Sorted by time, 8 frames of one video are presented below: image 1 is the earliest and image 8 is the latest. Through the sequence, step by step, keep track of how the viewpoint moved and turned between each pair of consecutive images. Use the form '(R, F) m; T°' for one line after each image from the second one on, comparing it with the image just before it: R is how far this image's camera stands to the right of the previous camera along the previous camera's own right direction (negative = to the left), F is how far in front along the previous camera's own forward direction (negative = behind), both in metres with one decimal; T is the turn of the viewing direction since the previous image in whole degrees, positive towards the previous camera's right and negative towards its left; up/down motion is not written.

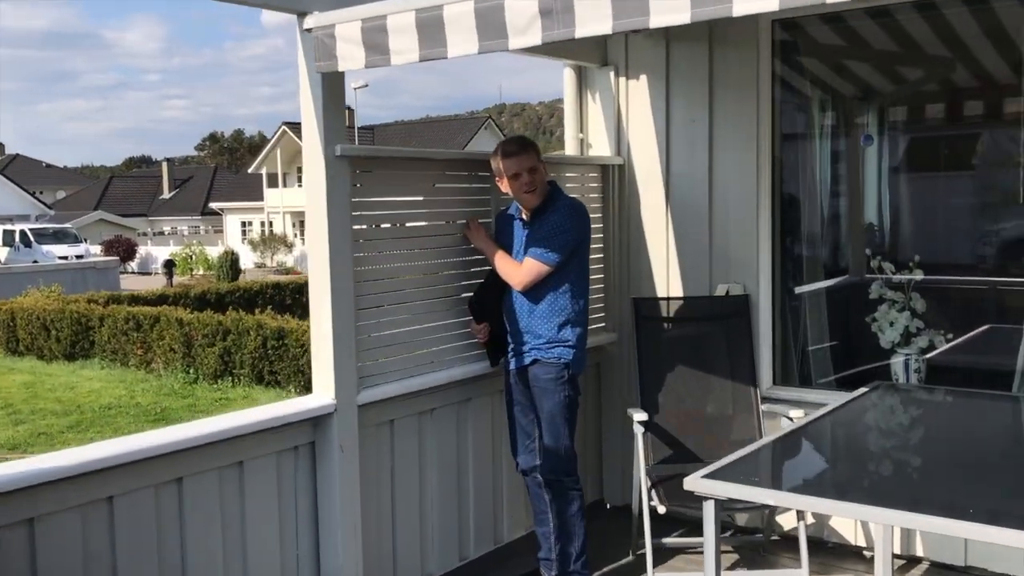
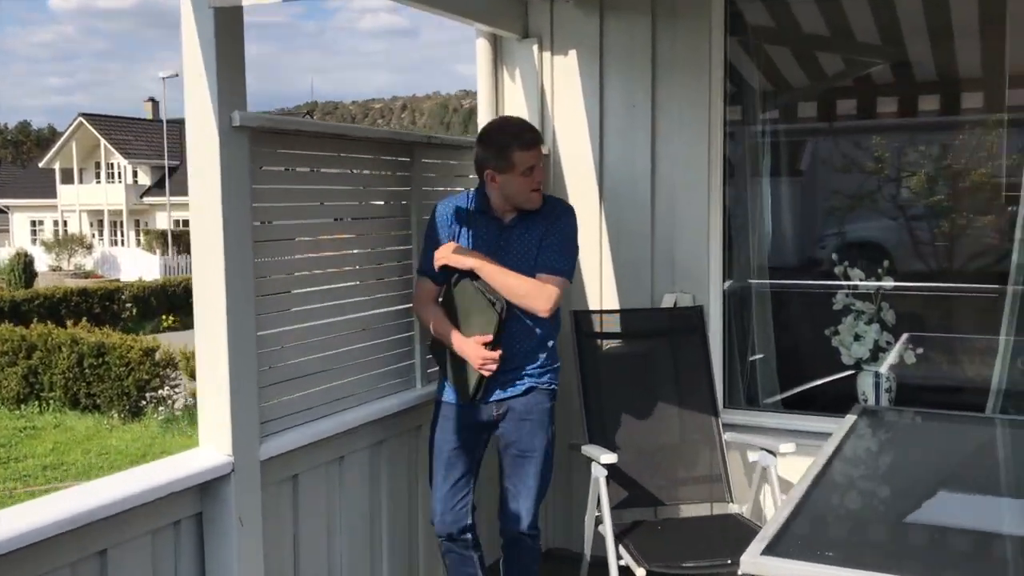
(-0.3, +0.6) m; +11°
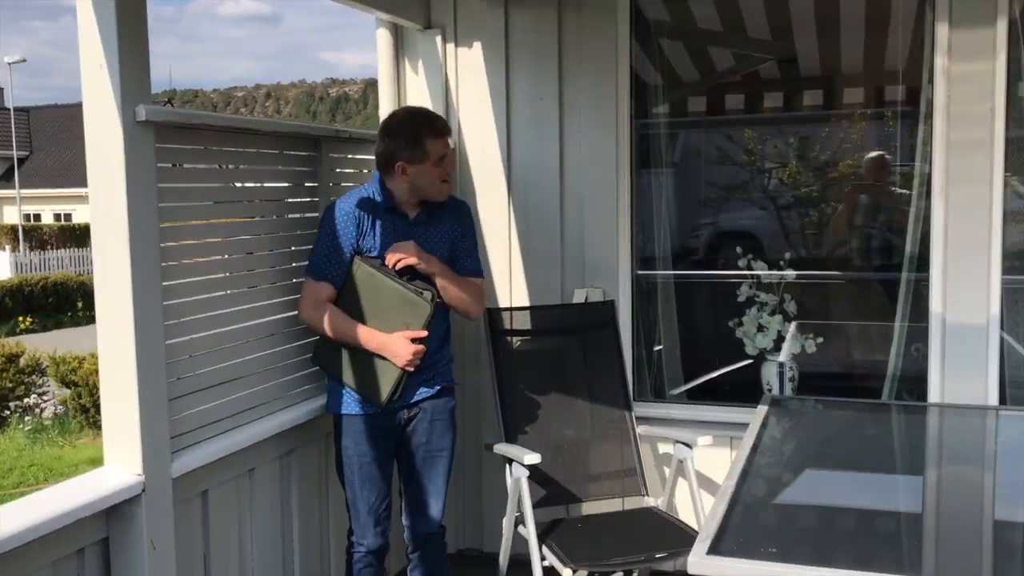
(-0.1, +0.1) m; +8°
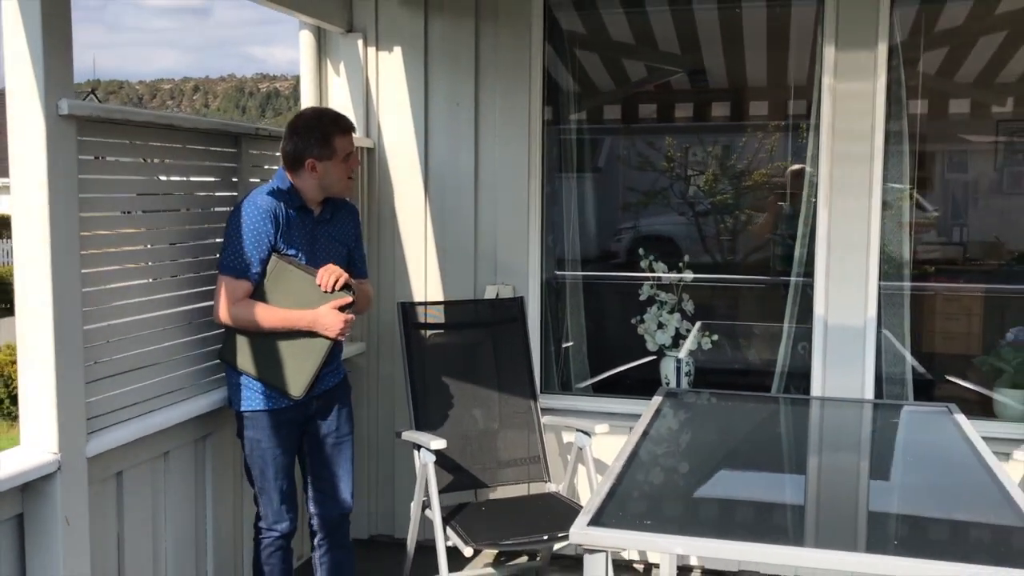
(0.0, -0.1) m; +4°
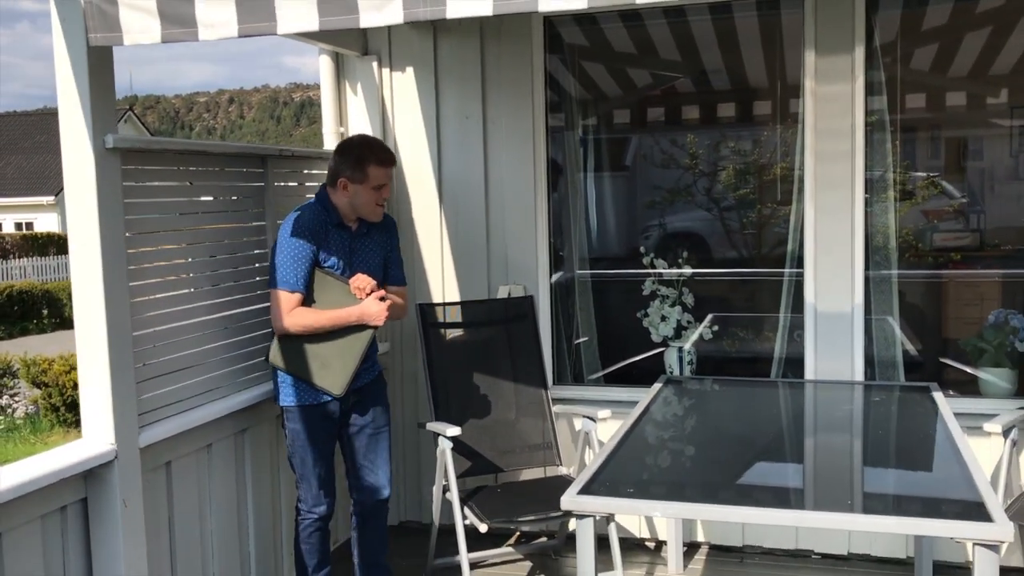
(+0.1, -0.2) m; -2°
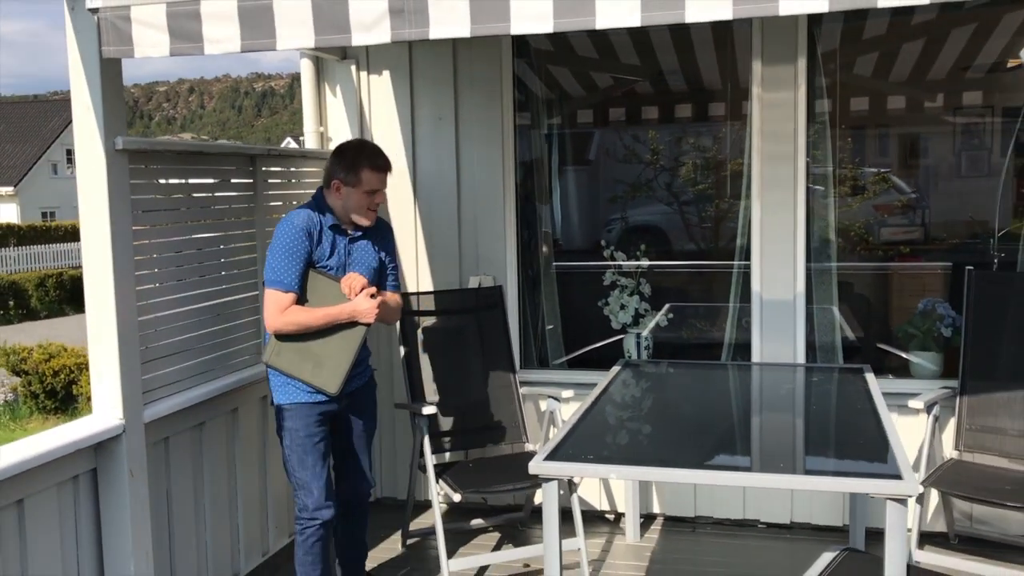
(0.0, -0.2) m; +2°
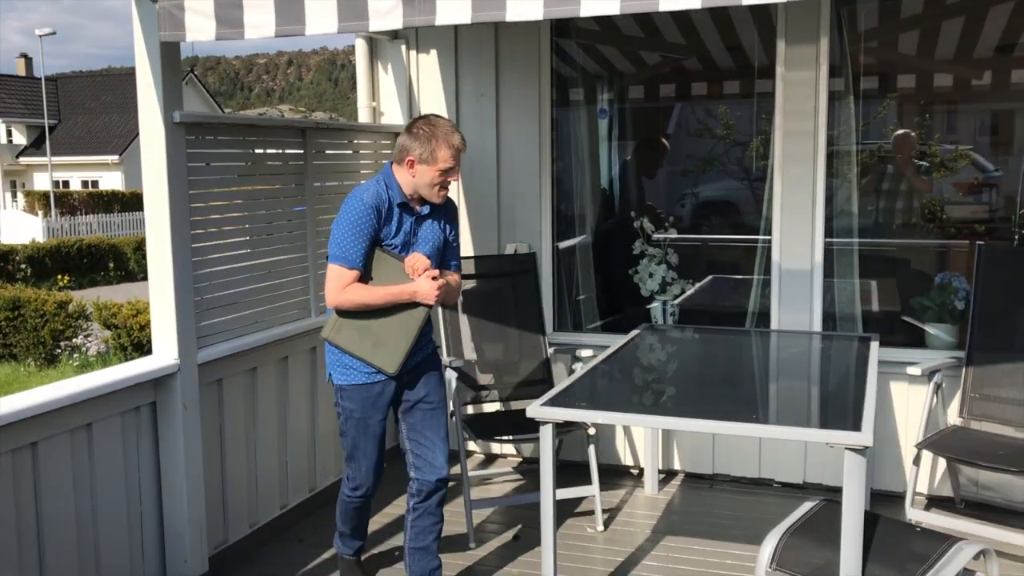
(+0.2, -0.2) m; -5°
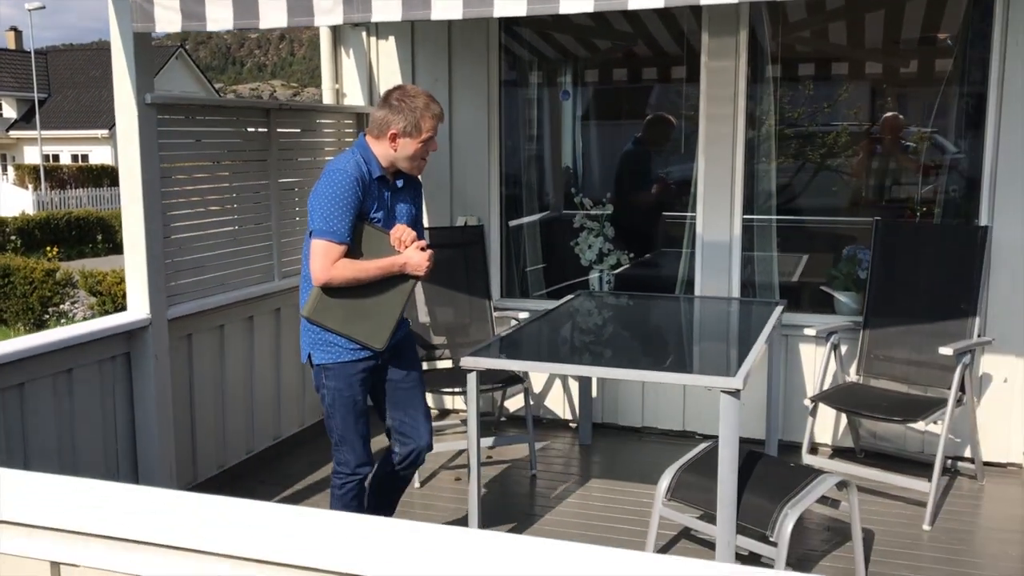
(+0.2, -0.3) m; 0°
